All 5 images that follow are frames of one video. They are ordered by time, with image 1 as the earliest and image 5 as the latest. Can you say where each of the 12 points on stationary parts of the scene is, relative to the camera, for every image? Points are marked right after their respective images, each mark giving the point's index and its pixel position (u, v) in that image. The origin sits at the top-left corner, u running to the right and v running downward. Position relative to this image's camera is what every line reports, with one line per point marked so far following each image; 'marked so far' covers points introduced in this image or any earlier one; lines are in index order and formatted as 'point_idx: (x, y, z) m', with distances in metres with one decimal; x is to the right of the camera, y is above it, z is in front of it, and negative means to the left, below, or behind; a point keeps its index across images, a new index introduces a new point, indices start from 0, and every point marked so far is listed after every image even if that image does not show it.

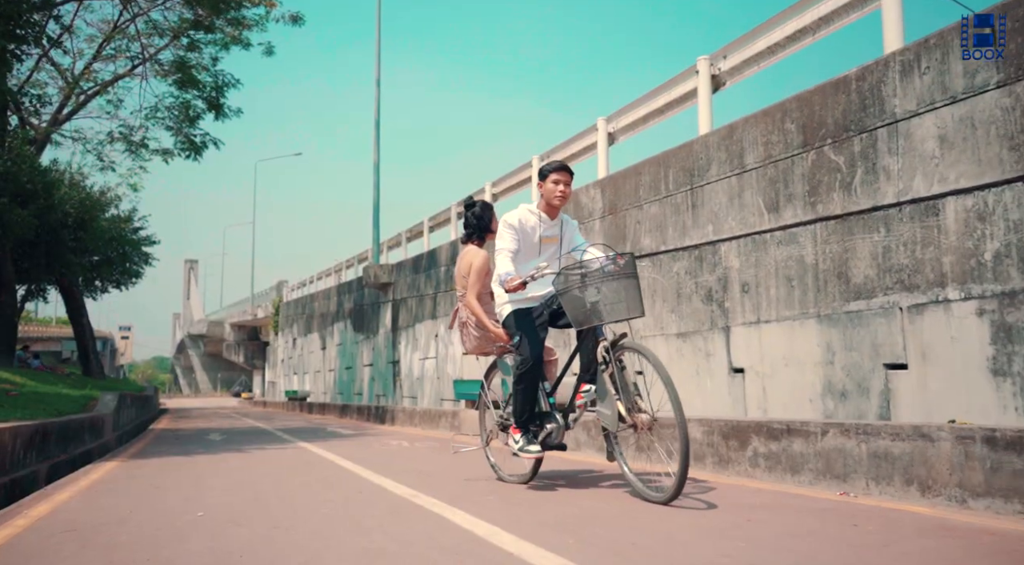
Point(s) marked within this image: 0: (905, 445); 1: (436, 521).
0: (+2.2, -0.9, +3.7) m
1: (-0.4, -1.4, +3.8) m
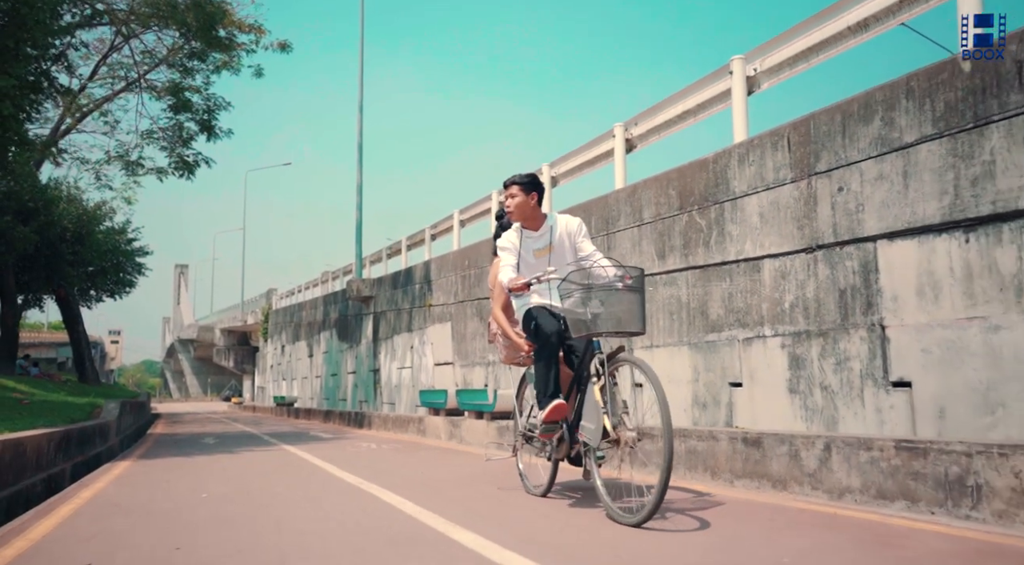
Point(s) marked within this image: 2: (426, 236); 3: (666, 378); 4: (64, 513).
0: (+1.6, -1.3, +5.2) m
1: (-1.1, -1.8, +5.3) m
2: (-2.2, +1.2, +17.2) m
3: (+1.8, -1.1, +7.6) m
4: (-3.4, -1.7, +5.1) m
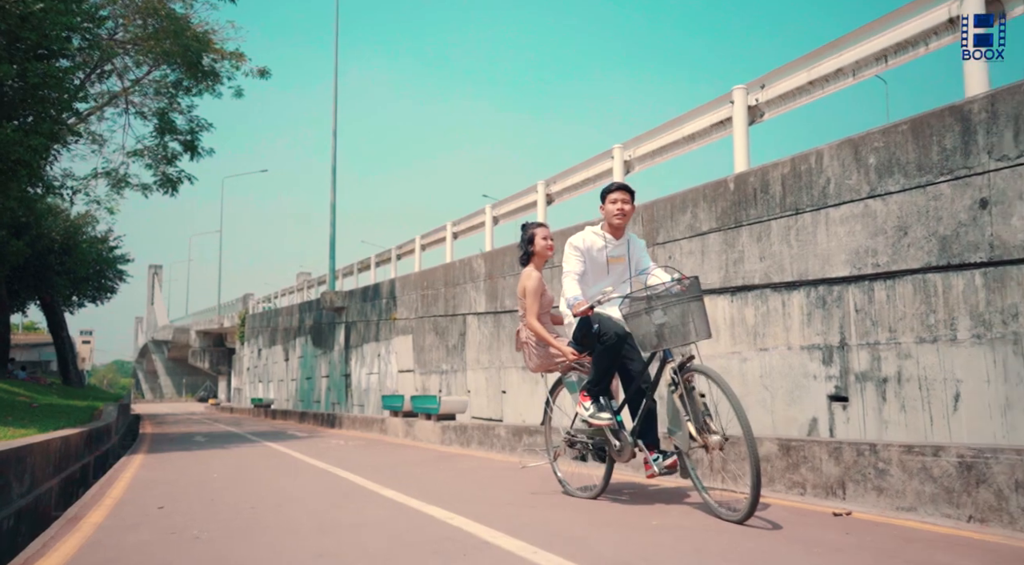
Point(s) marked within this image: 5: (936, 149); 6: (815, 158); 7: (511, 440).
0: (+0.7, -1.8, +7.4) m
1: (-1.9, -2.2, +7.4) m
2: (-3.5, +0.8, +19.2) m
3: (+0.9, -1.6, +9.8) m
4: (-4.2, -2.1, +7.1) m
5: (+3.0, +0.9, +4.7) m
6: (+2.6, +1.1, +5.6) m
7: (0.0, -2.1, +8.8) m
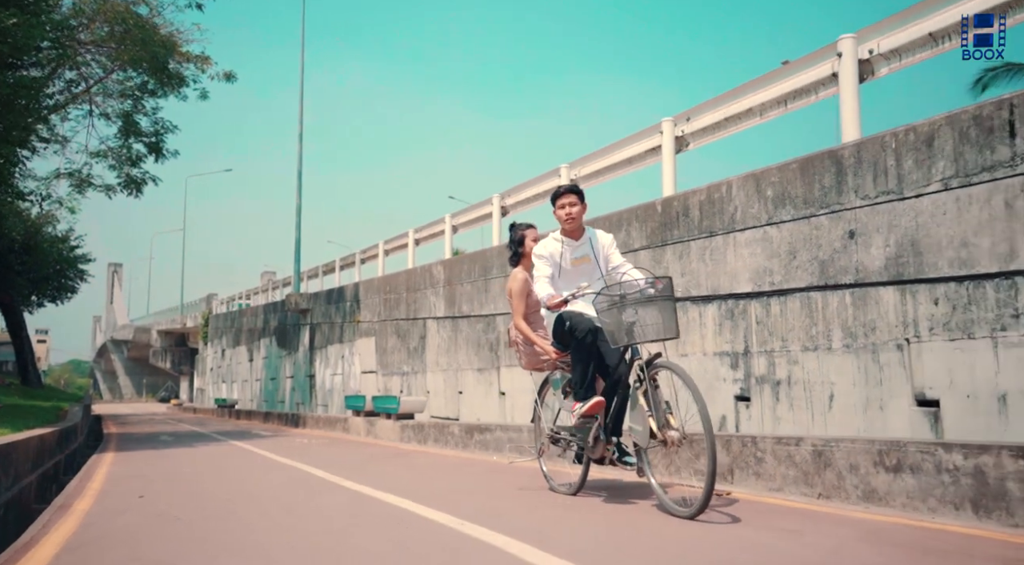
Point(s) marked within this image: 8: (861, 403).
0: (+0.1, -1.9, +8.1) m
1: (-2.5, -2.3, +8.0) m
2: (-4.6, +0.7, +19.7) m
3: (+0.2, -1.7, +10.5) m
4: (-4.8, -2.2, +7.6) m
5: (+2.5, +0.8, +5.5) m
6: (+2.1, +0.9, +6.4) m
7: (-0.7, -2.2, +9.5) m
8: (+2.7, -0.9, +5.1) m
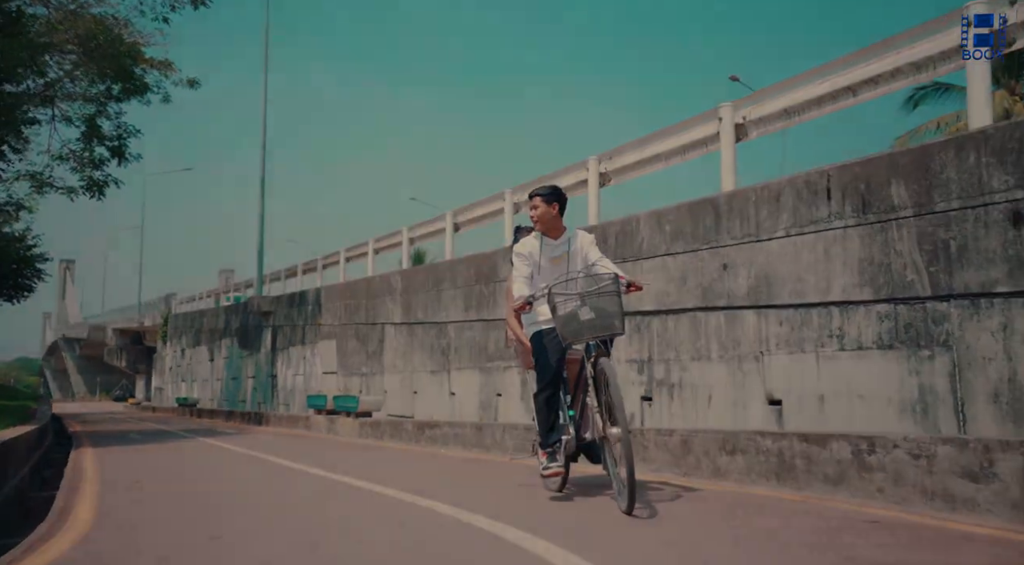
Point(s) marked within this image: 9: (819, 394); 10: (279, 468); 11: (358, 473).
0: (-0.7, -2.1, +9.3) m
1: (-3.3, -2.5, +8.9) m
2: (-6.0, +0.6, +20.6) m
3: (-0.7, -1.9, +11.6) m
4: (-5.5, -2.4, +8.4) m
5: (+1.9, +0.6, +6.7) m
6: (+1.4, +0.7, +7.6) m
7: (-1.5, -2.4, +10.6) m
8: (+2.1, -1.2, +6.4) m
9: (+2.6, -0.9, +5.5) m
10: (-2.9, -2.3, +8.1) m
11: (-1.9, -2.3, +7.9) m
